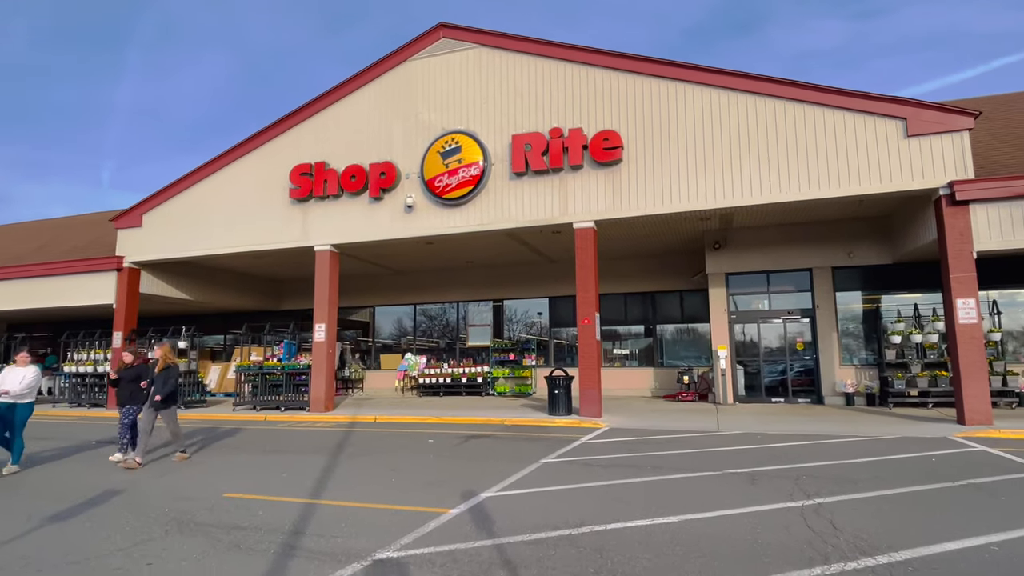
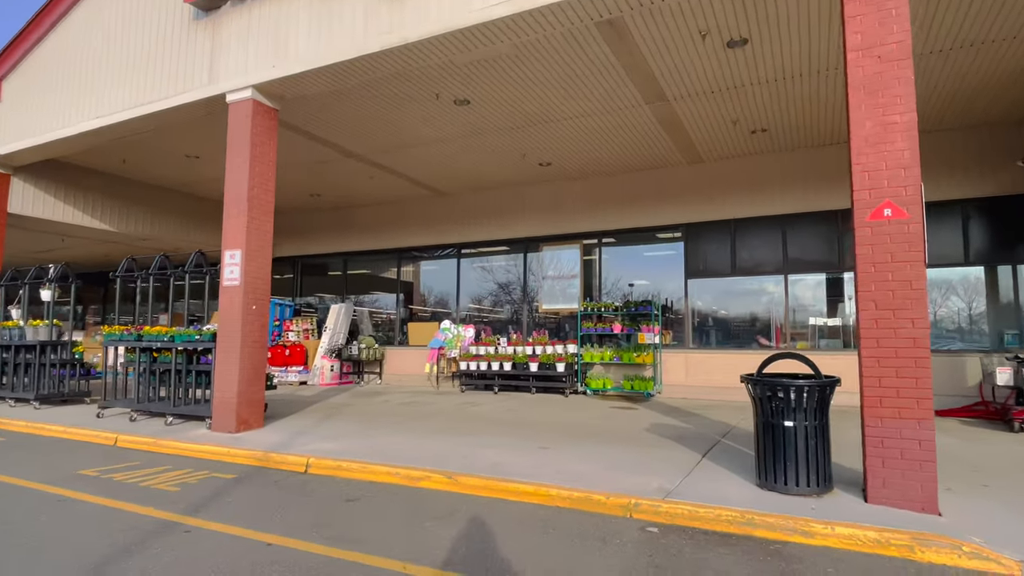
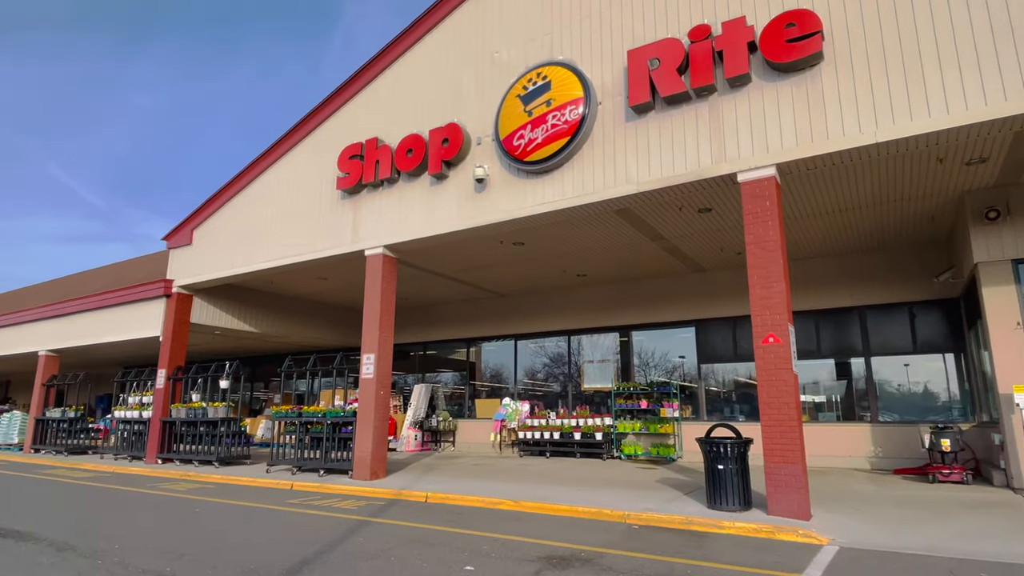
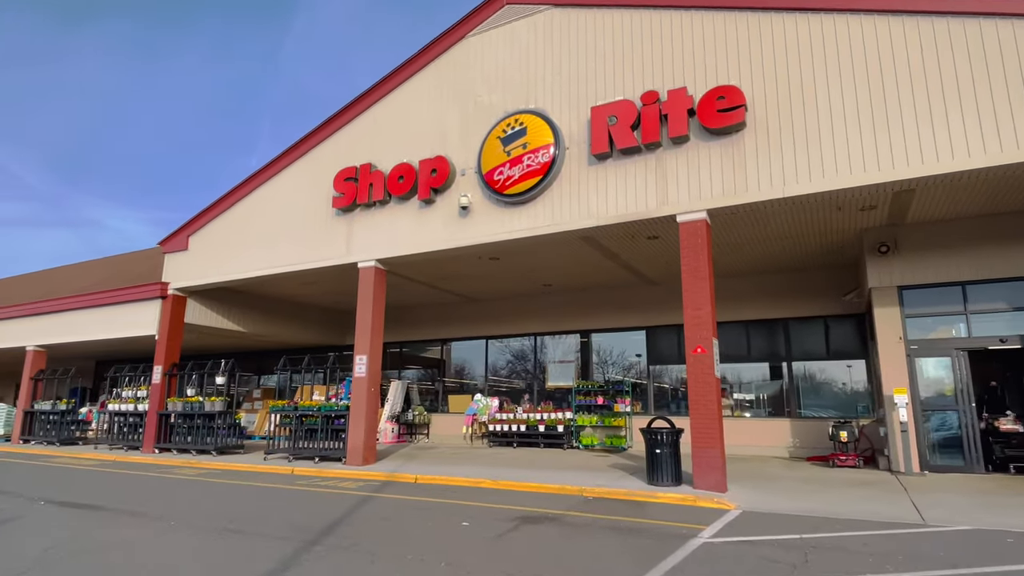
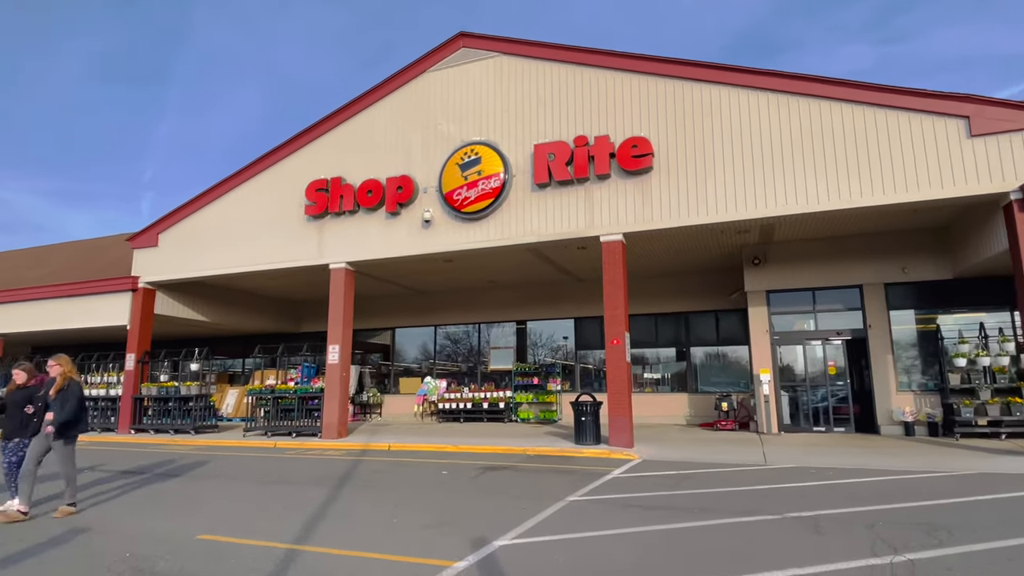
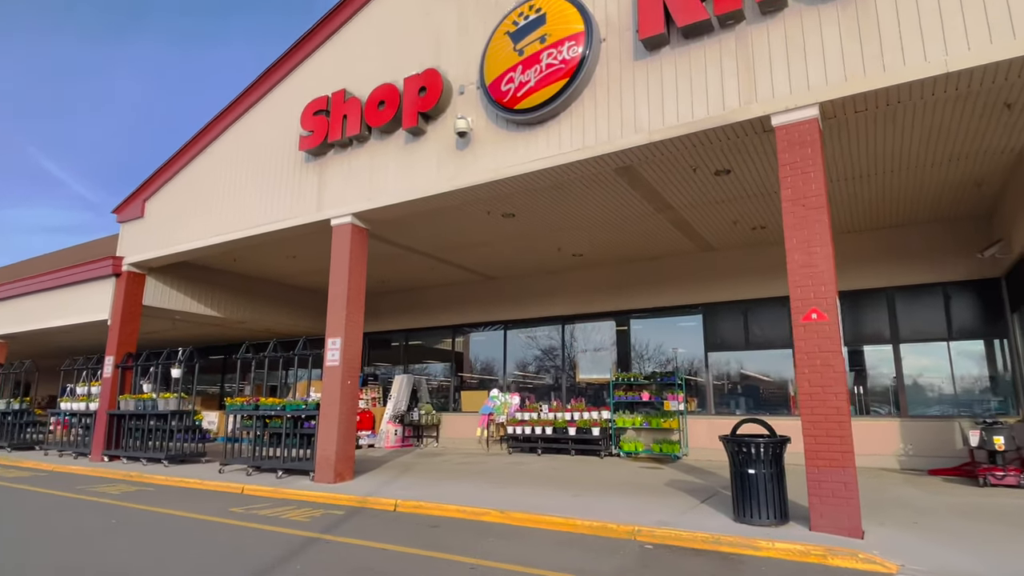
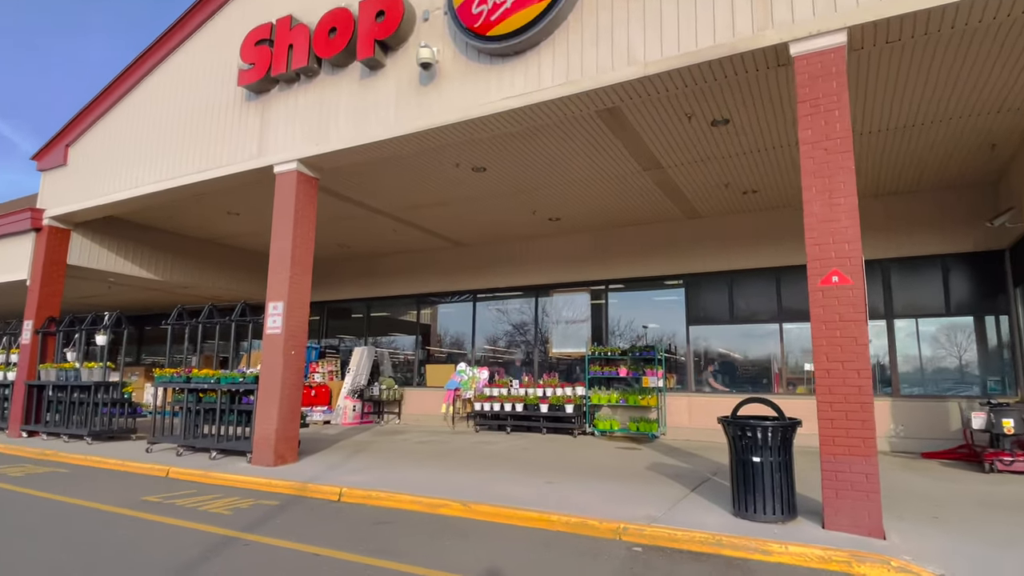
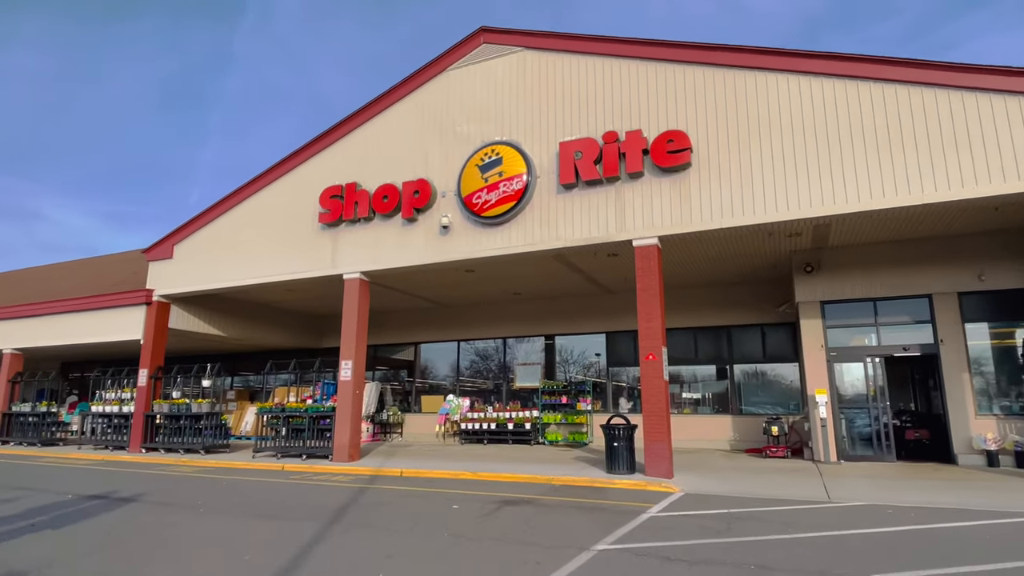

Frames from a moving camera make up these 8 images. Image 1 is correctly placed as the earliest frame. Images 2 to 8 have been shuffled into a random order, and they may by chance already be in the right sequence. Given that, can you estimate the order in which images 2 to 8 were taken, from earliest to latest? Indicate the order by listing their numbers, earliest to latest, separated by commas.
5, 8, 4, 3, 6, 7, 2
